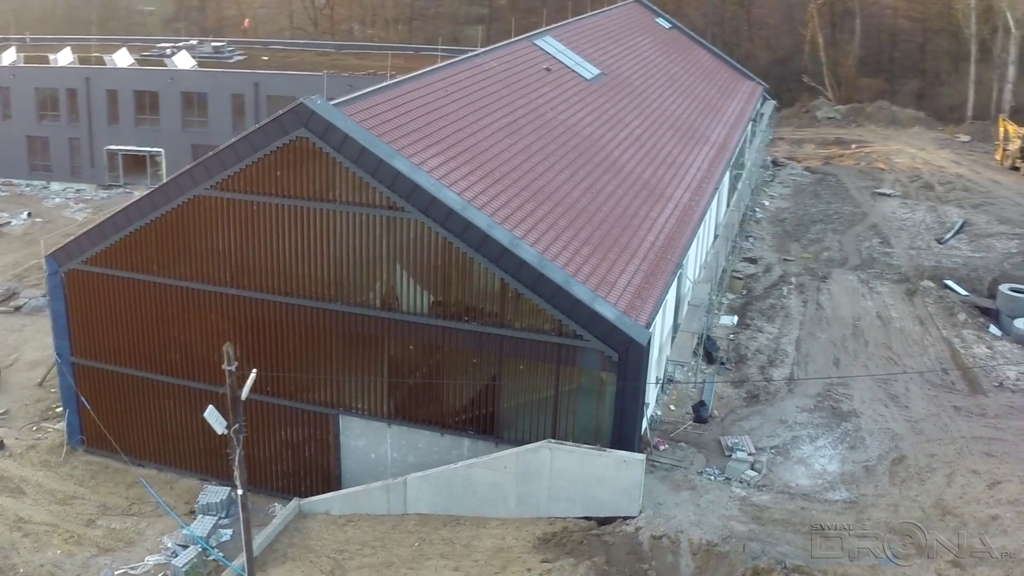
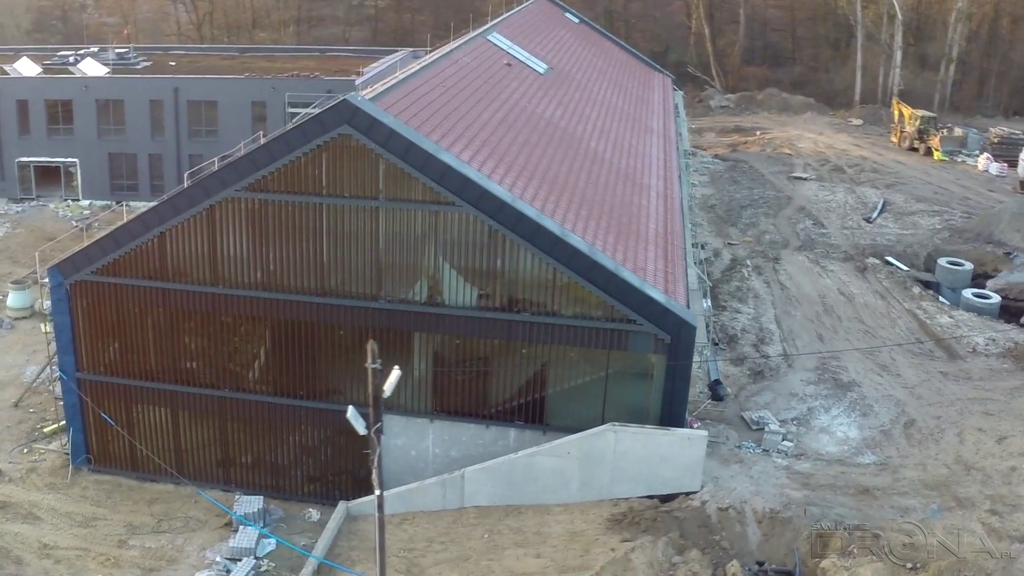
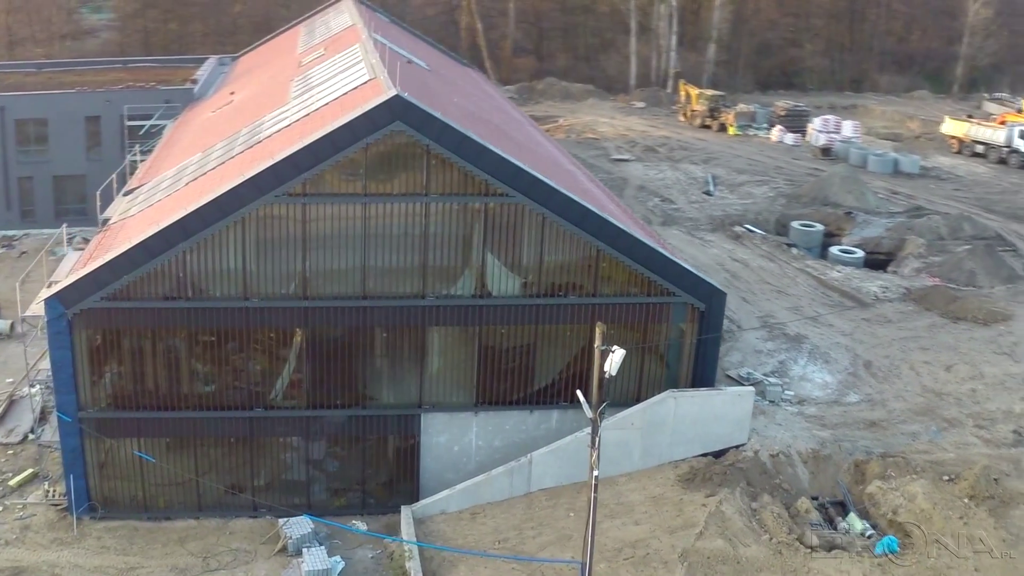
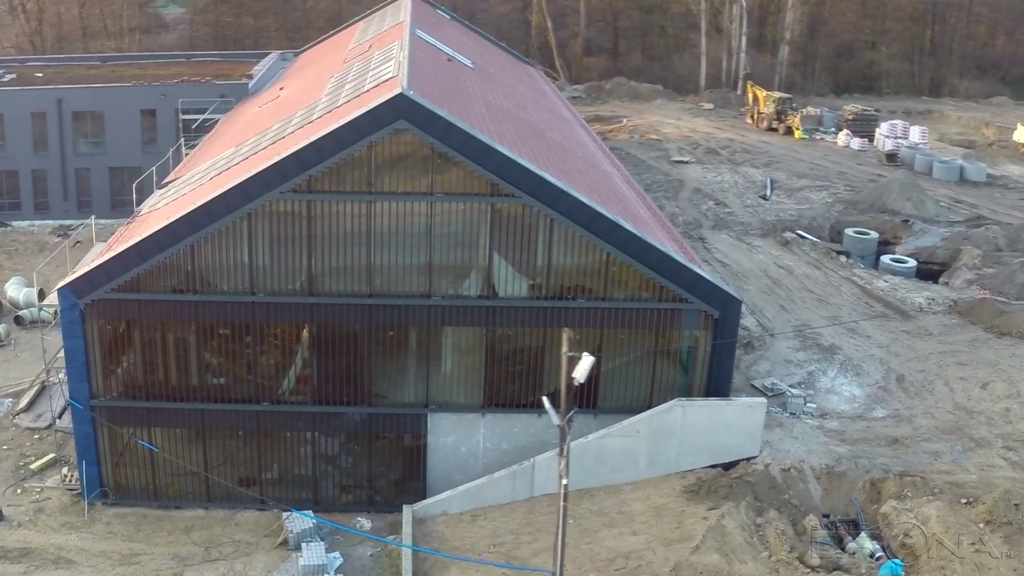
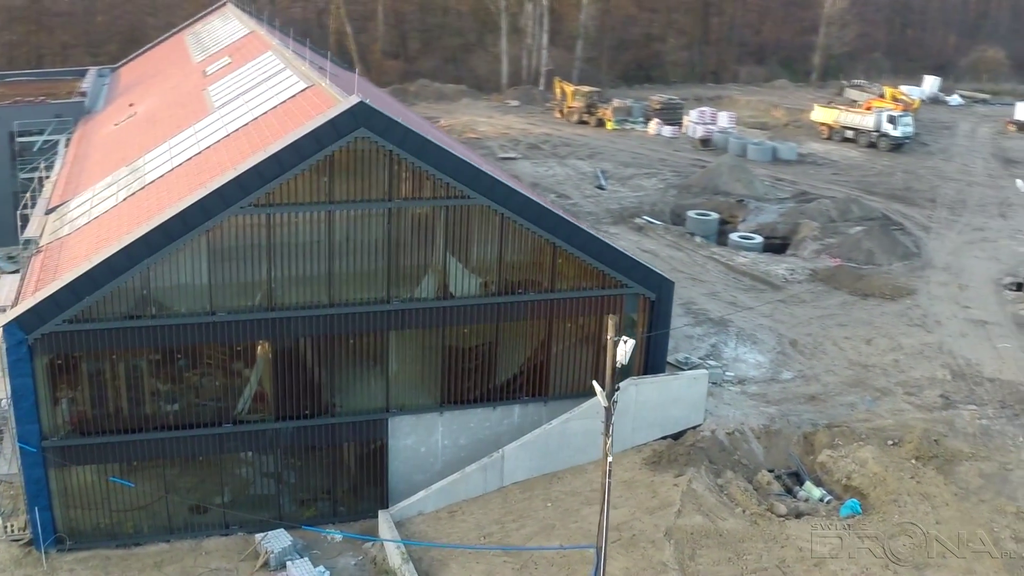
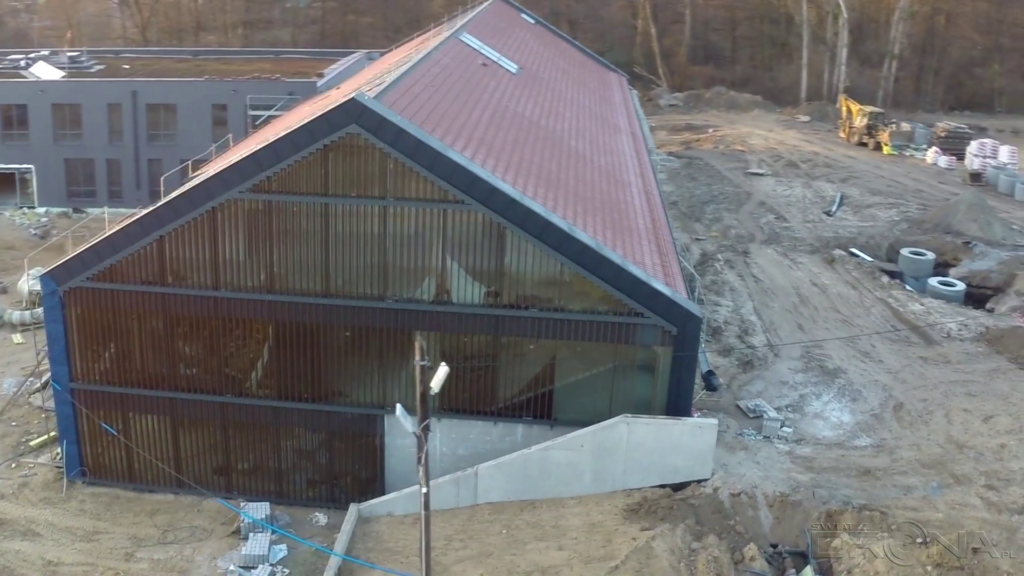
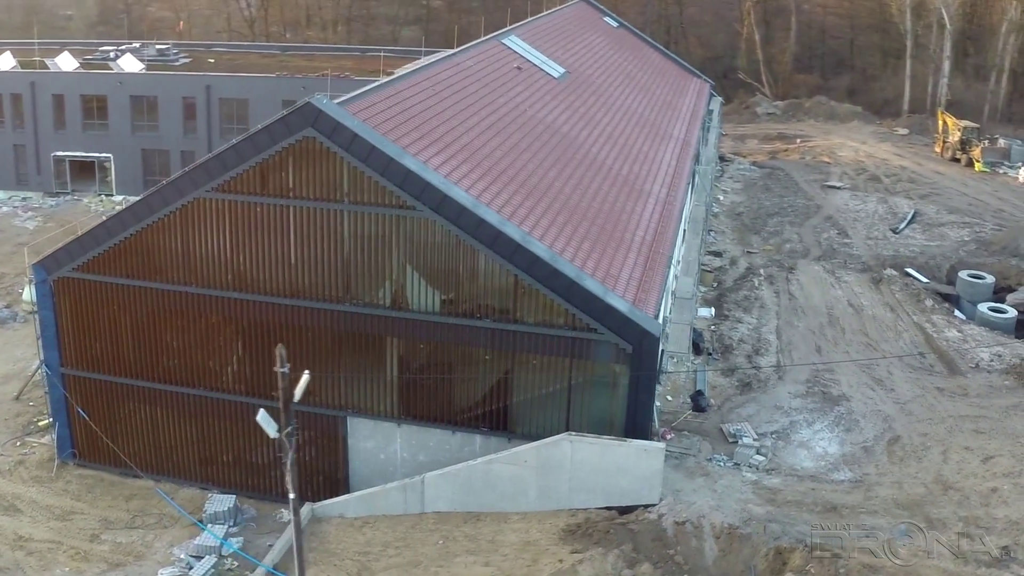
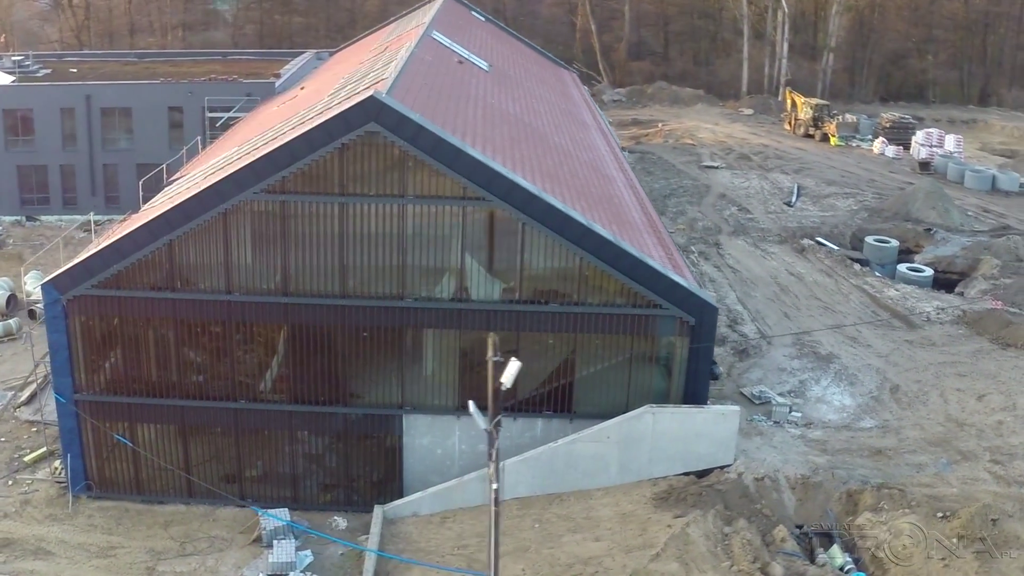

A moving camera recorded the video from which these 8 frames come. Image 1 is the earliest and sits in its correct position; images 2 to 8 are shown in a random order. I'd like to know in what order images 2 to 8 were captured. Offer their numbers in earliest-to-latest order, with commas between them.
7, 2, 6, 8, 4, 3, 5
